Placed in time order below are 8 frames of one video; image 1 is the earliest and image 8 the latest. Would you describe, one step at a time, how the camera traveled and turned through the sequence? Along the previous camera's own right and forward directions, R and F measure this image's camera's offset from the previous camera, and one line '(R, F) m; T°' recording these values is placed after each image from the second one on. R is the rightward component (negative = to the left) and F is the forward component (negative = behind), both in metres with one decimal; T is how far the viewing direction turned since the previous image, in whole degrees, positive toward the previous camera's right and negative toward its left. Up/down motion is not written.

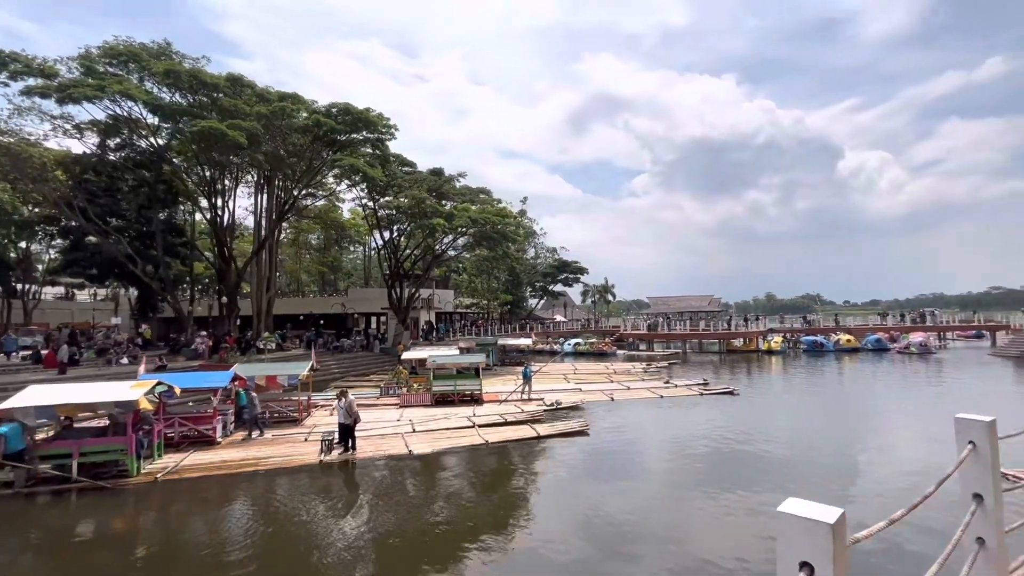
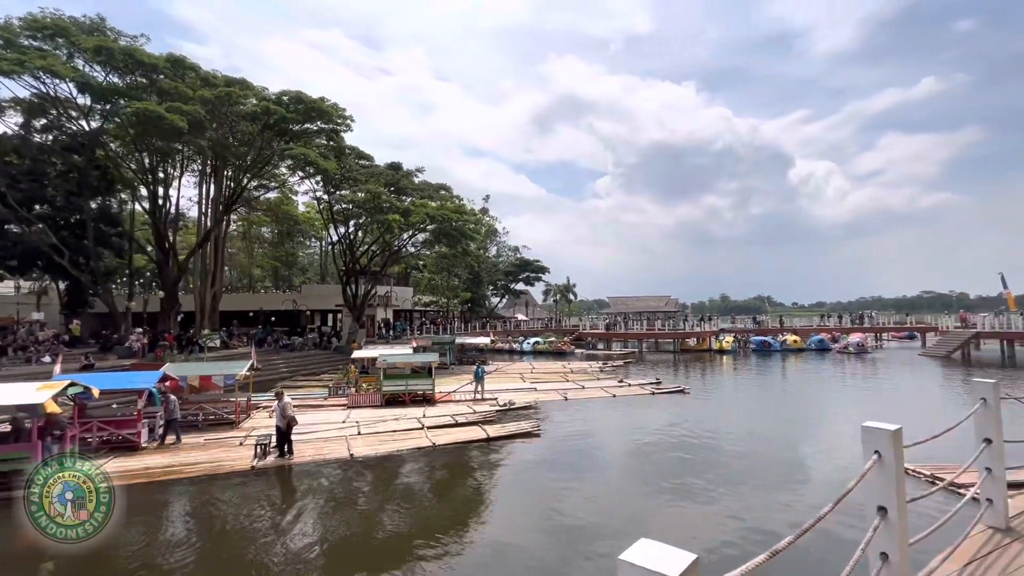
(+0.4, +0.3) m; +4°
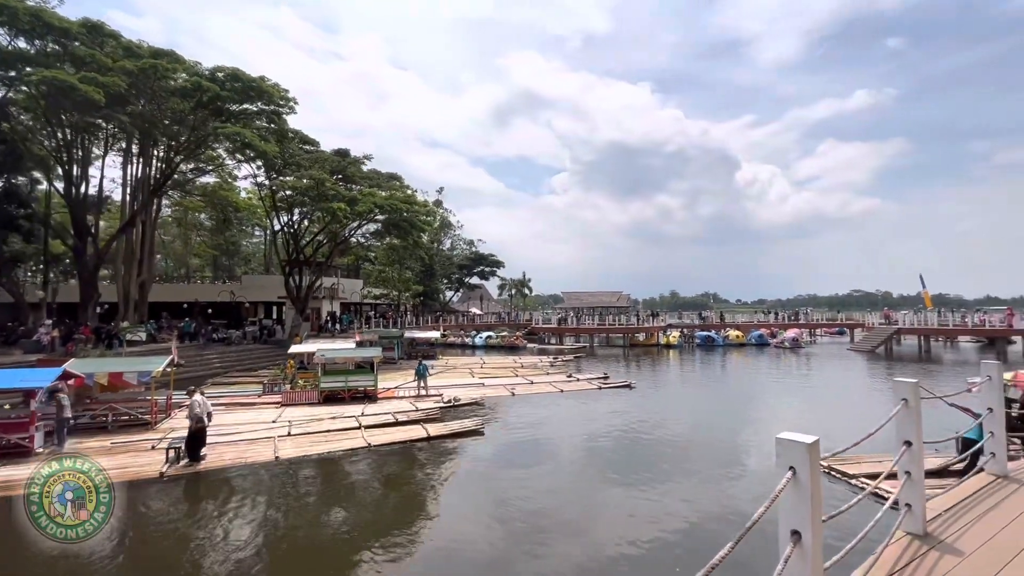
(+0.4, +0.4) m; +5°
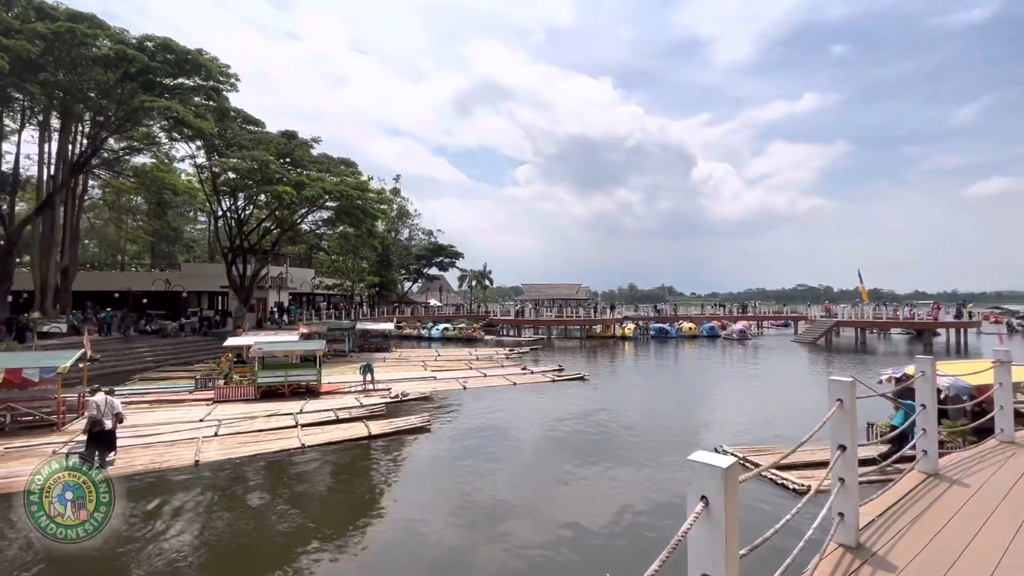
(+0.4, +0.5) m; +5°
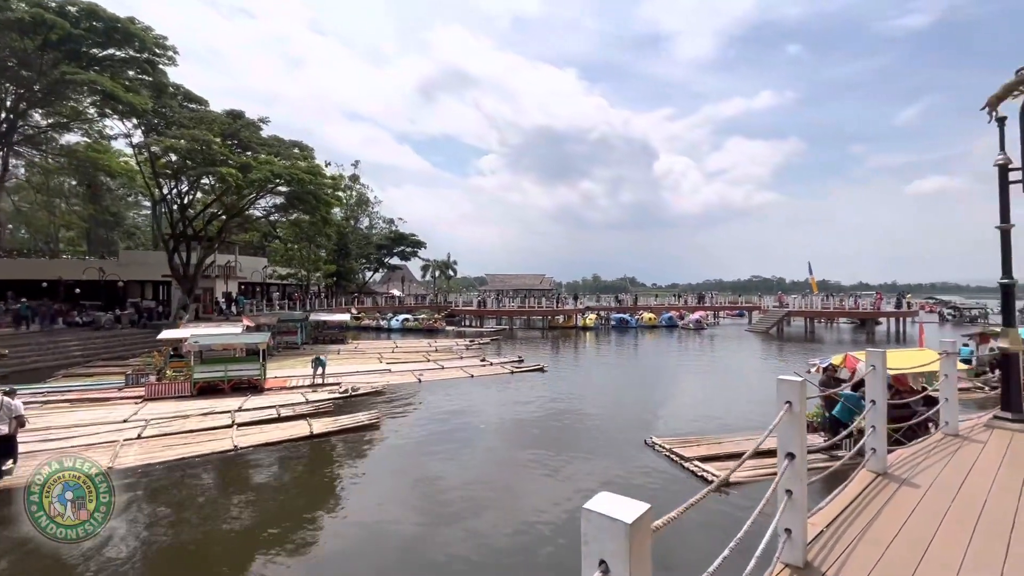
(+0.4, +0.5) m; +4°
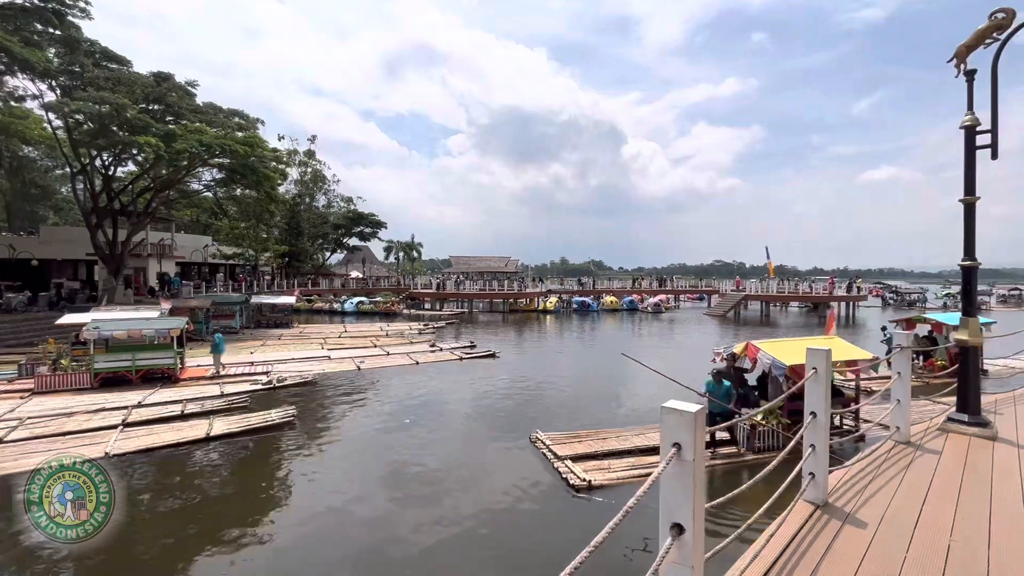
(+0.9, +1.1) m; +4°
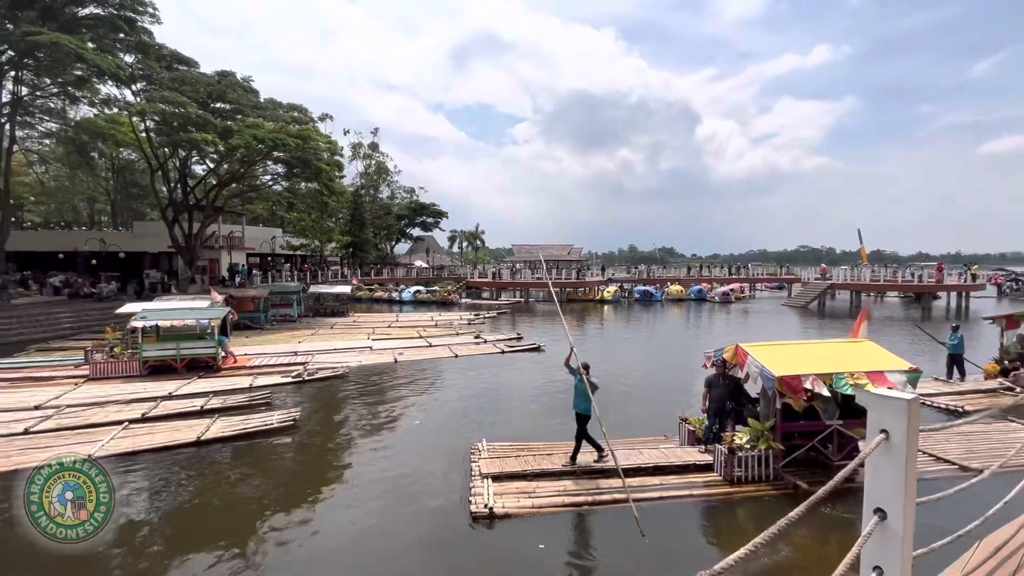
(+1.0, +1.4) m; -8°
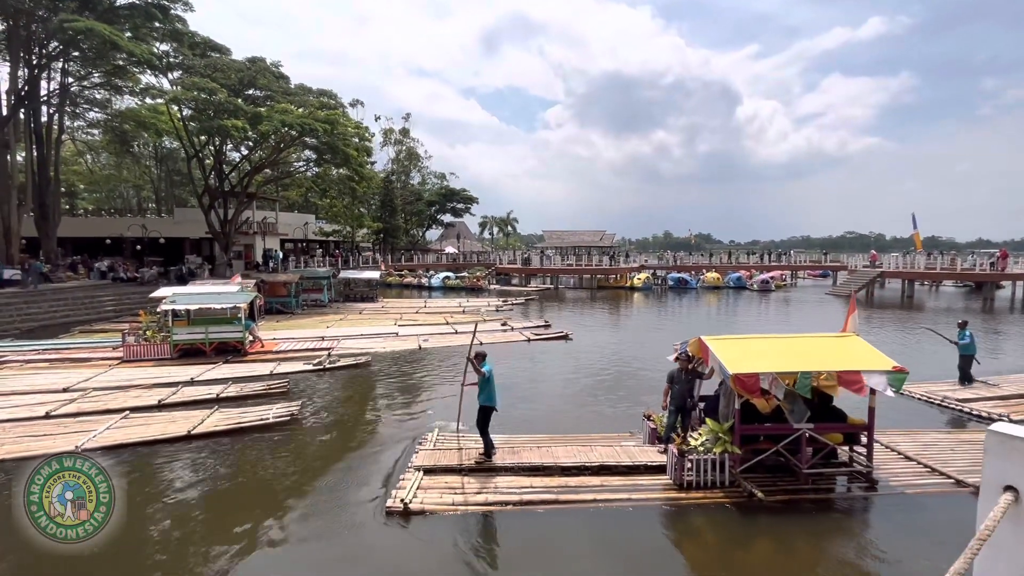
(+0.2, +0.6) m; -4°
